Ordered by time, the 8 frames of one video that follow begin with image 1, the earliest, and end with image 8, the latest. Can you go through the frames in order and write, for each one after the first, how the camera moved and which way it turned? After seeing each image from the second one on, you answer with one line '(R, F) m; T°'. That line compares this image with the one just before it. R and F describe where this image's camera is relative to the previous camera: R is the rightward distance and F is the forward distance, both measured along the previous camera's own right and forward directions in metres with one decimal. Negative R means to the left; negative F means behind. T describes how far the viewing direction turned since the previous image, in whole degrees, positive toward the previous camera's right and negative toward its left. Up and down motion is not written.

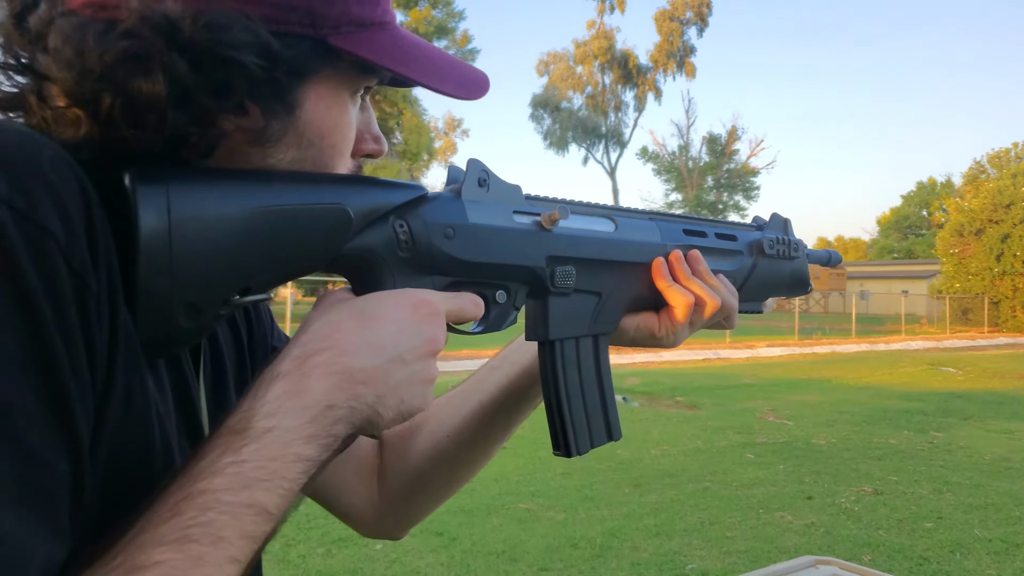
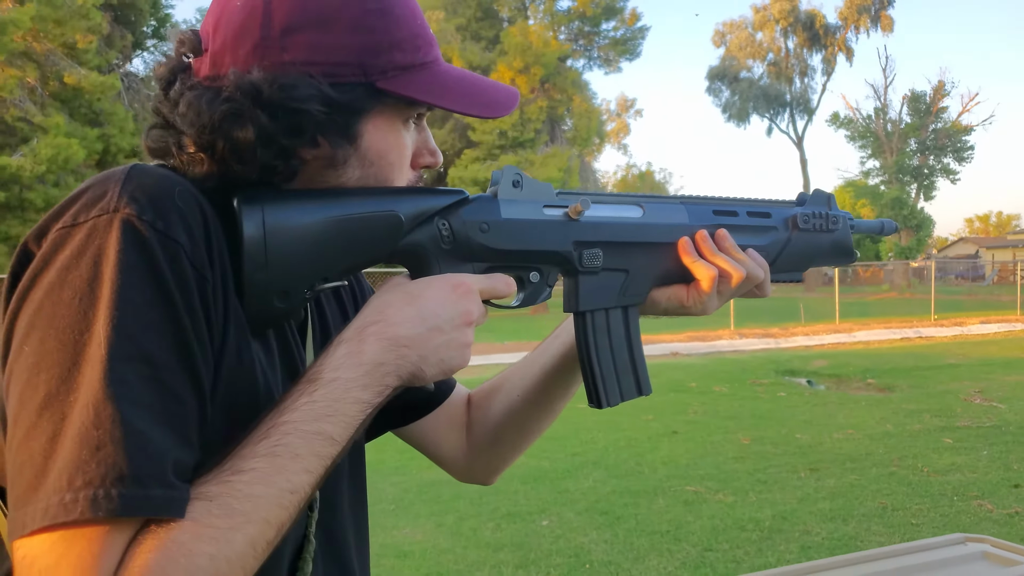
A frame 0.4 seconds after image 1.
(+0.2, -0.1) m; -14°
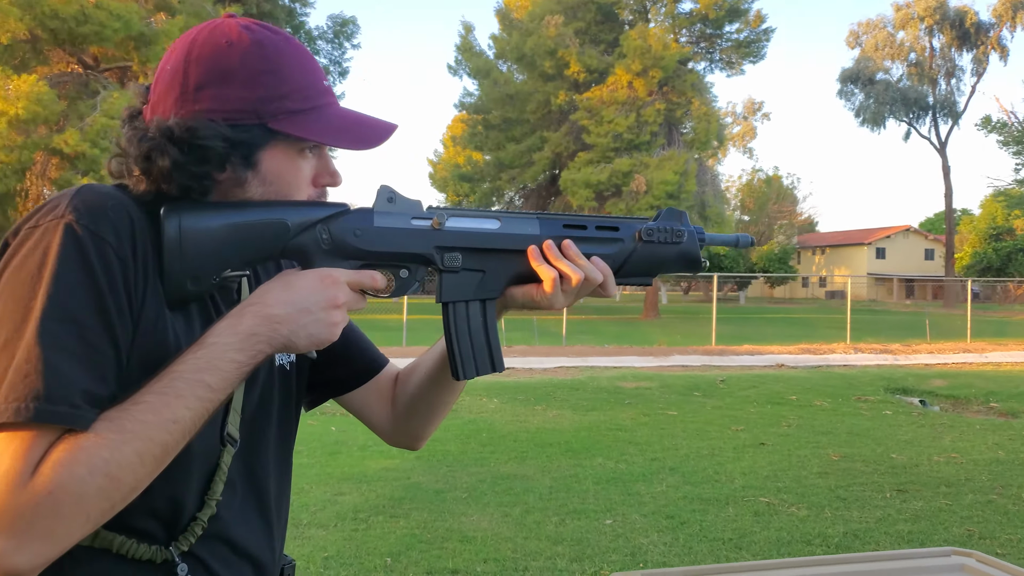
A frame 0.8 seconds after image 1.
(+0.3, -0.2) m; -9°
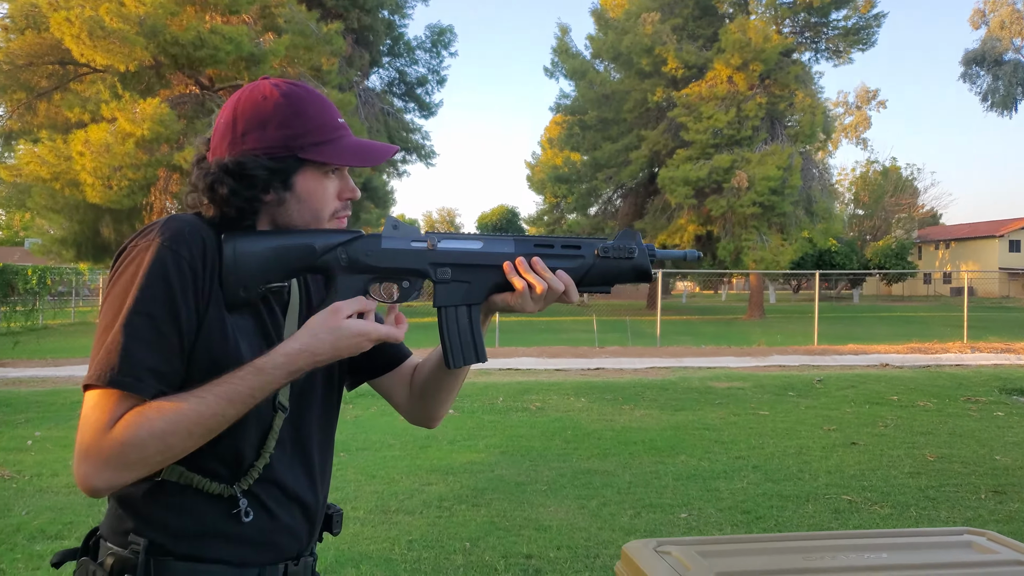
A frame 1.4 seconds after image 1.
(+0.2, -0.2) m; -8°
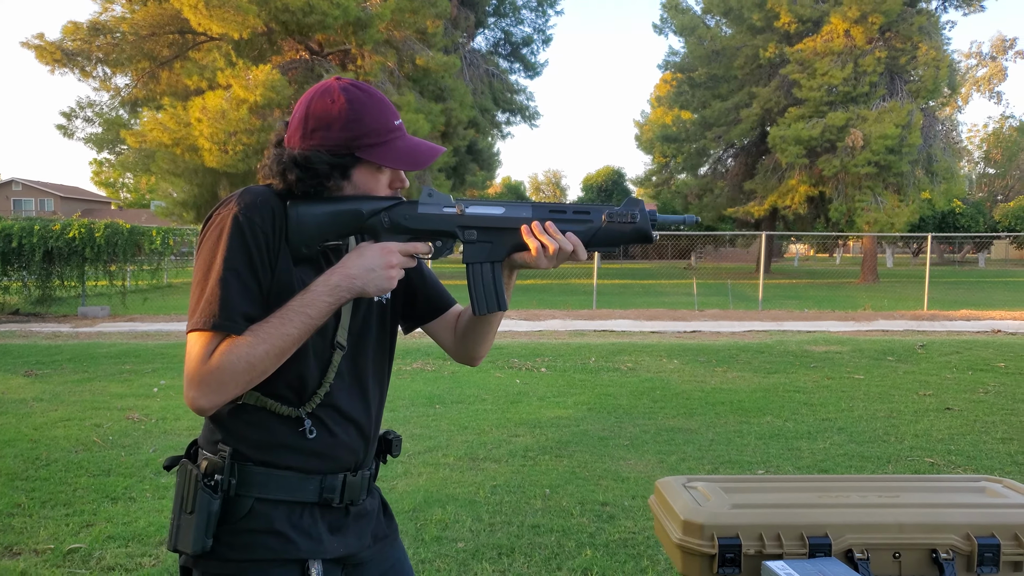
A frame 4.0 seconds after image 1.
(+0.2, -0.2) m; -8°
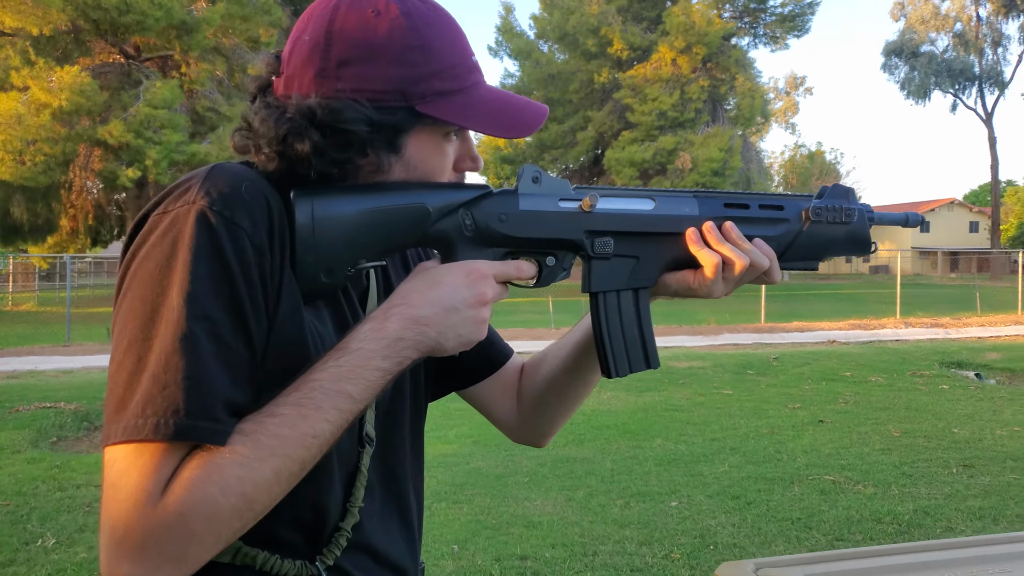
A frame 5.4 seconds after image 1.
(-0.4, +0.6) m; +13°
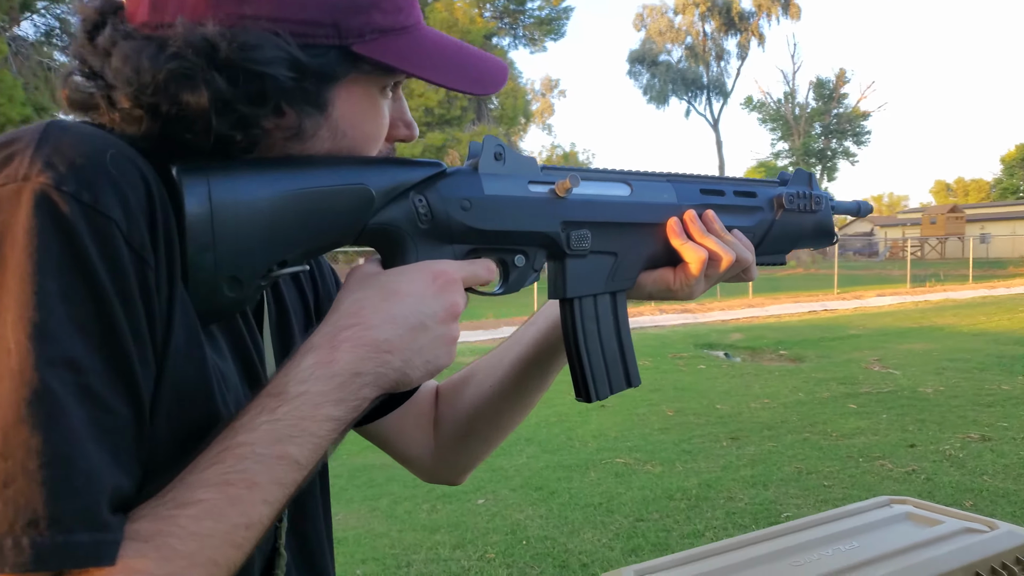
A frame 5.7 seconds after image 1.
(-0.2, +0.2) m; +18°
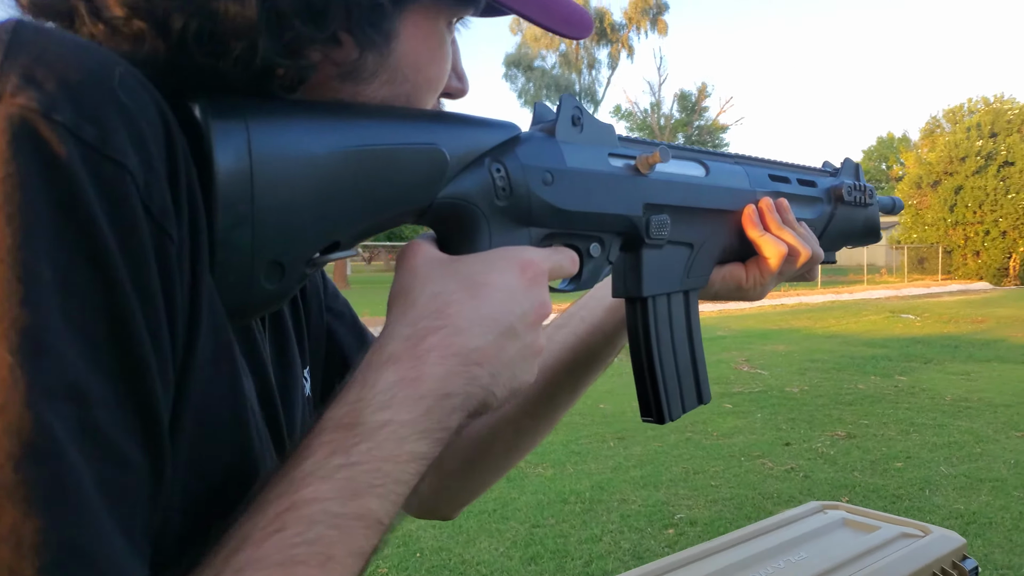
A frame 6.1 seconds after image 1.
(-0.2, +0.2) m; +10°
